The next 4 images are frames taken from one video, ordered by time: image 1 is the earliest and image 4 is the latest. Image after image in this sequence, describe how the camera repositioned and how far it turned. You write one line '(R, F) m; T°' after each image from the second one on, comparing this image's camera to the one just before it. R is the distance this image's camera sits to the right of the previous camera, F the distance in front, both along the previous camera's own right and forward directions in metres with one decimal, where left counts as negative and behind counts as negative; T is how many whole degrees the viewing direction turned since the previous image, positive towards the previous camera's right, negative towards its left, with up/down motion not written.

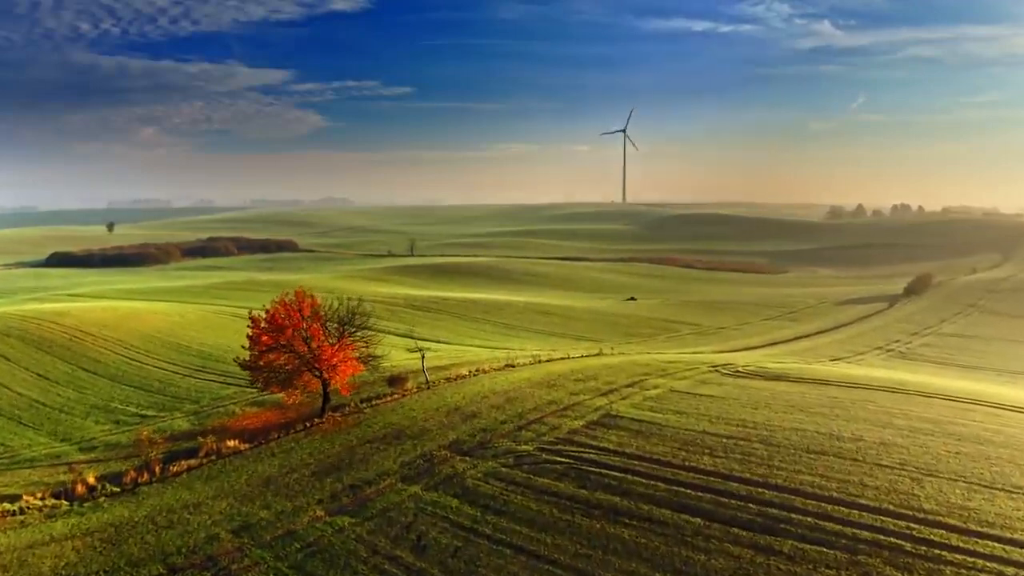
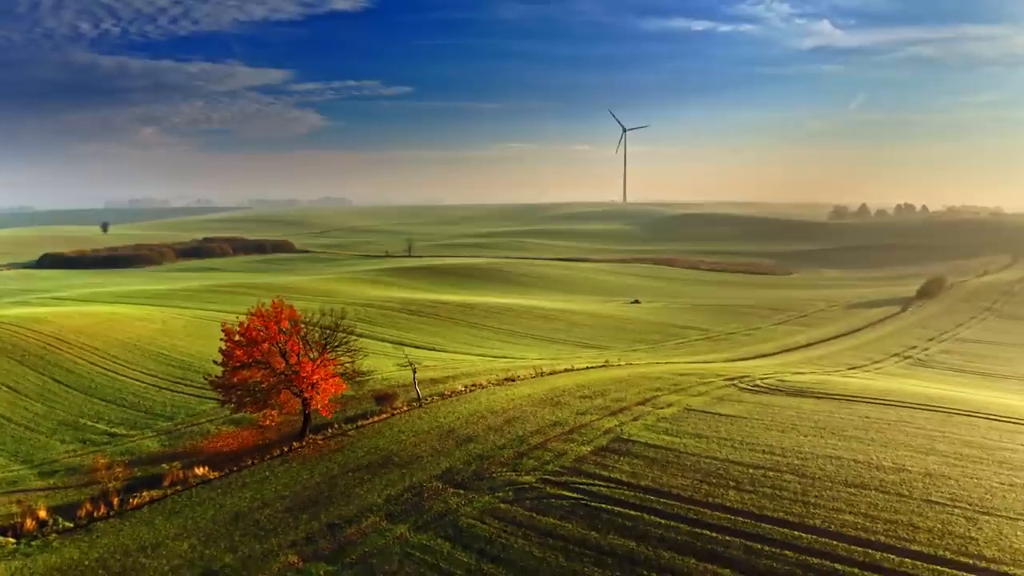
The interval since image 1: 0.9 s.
(0.0, +2.7) m; 0°
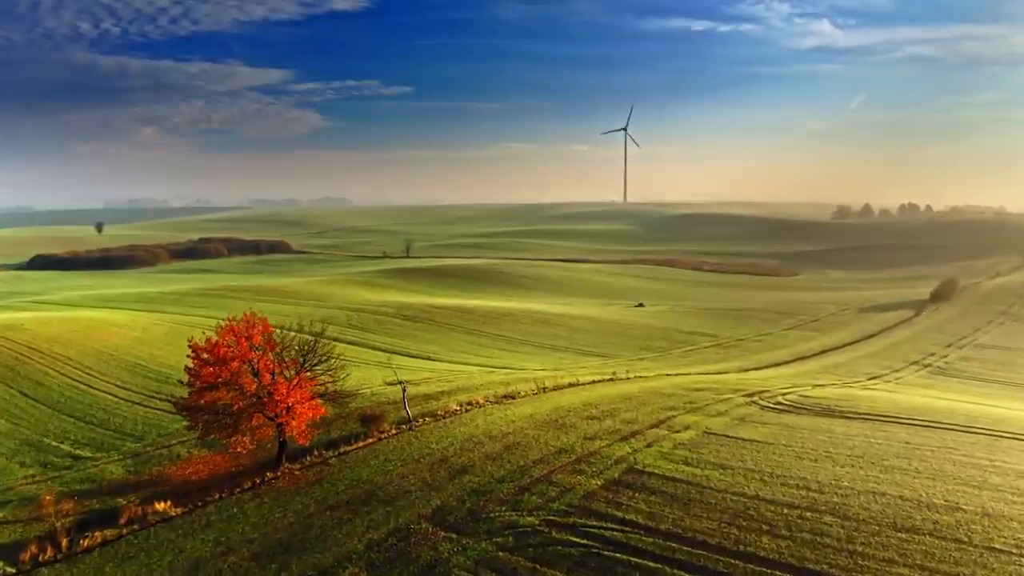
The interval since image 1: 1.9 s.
(0.0, +2.7) m; 0°
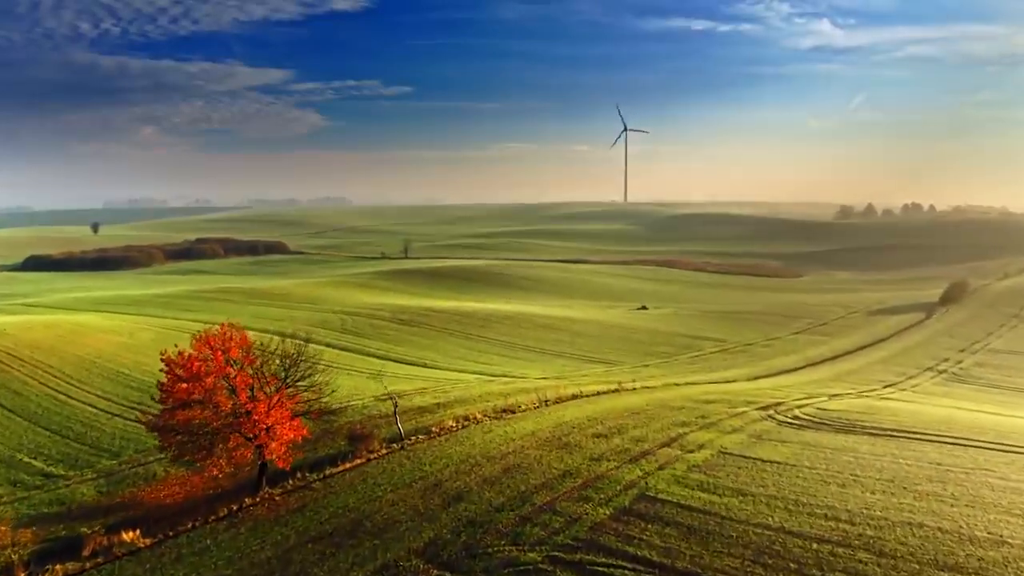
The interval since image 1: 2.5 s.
(0.0, +1.8) m; 0°
